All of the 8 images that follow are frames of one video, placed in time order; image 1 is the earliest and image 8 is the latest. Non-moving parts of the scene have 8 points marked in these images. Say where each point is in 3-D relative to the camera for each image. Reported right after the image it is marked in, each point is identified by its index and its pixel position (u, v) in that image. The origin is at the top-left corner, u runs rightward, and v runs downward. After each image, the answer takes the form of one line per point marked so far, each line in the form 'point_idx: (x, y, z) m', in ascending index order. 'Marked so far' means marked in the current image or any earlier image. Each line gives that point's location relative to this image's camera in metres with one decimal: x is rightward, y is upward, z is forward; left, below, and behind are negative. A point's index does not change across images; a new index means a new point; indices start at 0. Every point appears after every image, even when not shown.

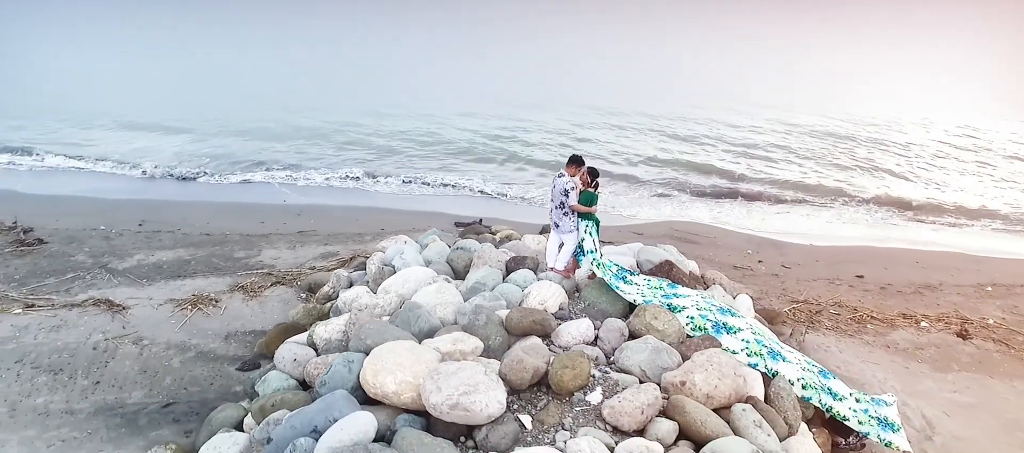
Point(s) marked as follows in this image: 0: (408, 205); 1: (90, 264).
0: (-0.8, +0.2, +6.5) m
1: (-2.6, -0.2, +4.8) m
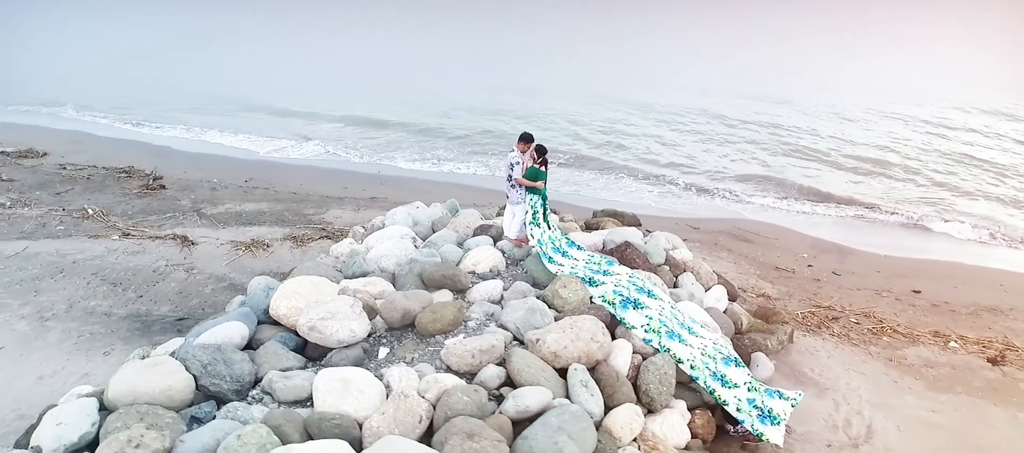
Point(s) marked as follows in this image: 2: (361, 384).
0: (-0.2, +0.4, +6.9) m
1: (-2.4, +0.1, +5.8) m
2: (-0.5, -0.5, +2.4) m
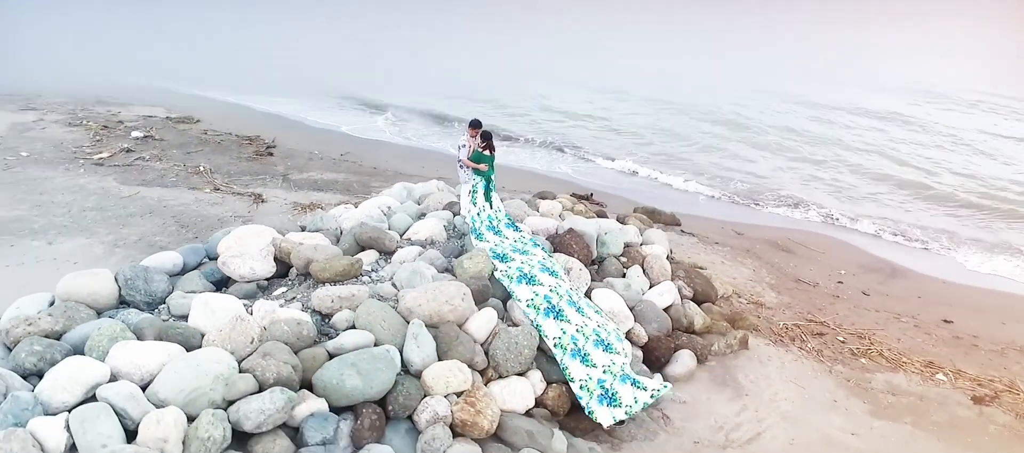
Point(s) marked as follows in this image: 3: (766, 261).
0: (+0.4, +0.5, +7.2) m
1: (-2.0, +0.5, +6.7) m
2: (-1.1, -0.3, +3.0) m
3: (+1.8, -0.2, +5.5) m
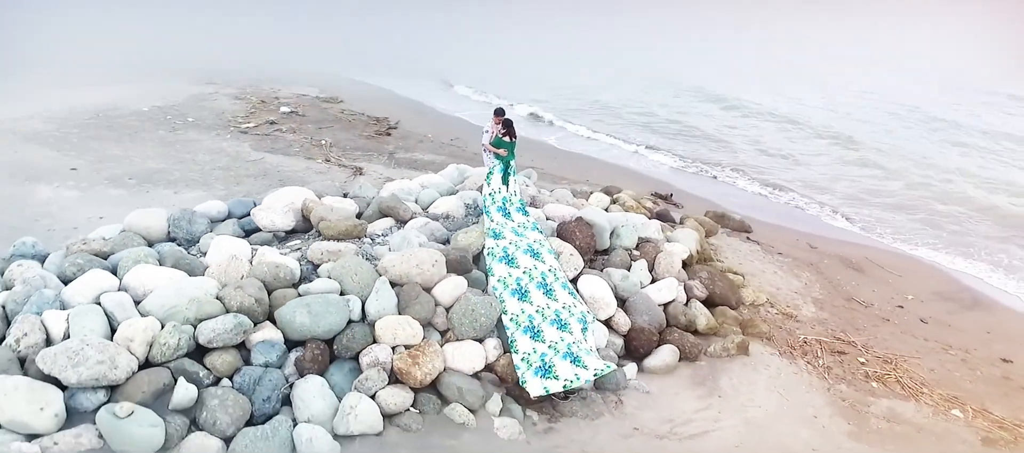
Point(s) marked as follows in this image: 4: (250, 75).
0: (+1.3, +0.5, +7.2) m
1: (-1.2, +0.7, +7.4) m
2: (-1.3, -0.1, +3.5) m
3: (+2.2, -0.3, +5.3) m
4: (-3.5, +2.1, +10.0) m
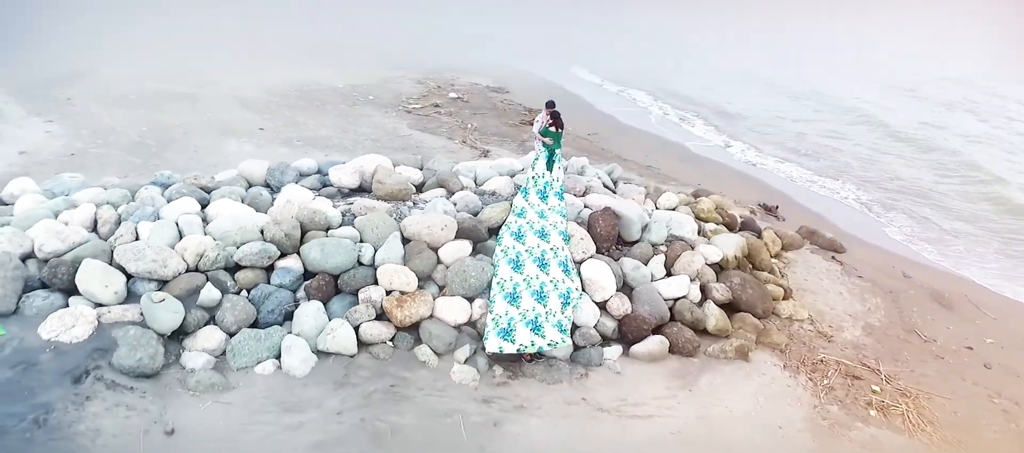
0: (+2.4, +0.4, +7.1) m
1: (+0.1, +0.9, +8.0) m
2: (-1.2, +0.2, +4.3) m
3: (+2.5, -0.5, +5.0) m
4: (-1.1, +2.5, +11.1) m
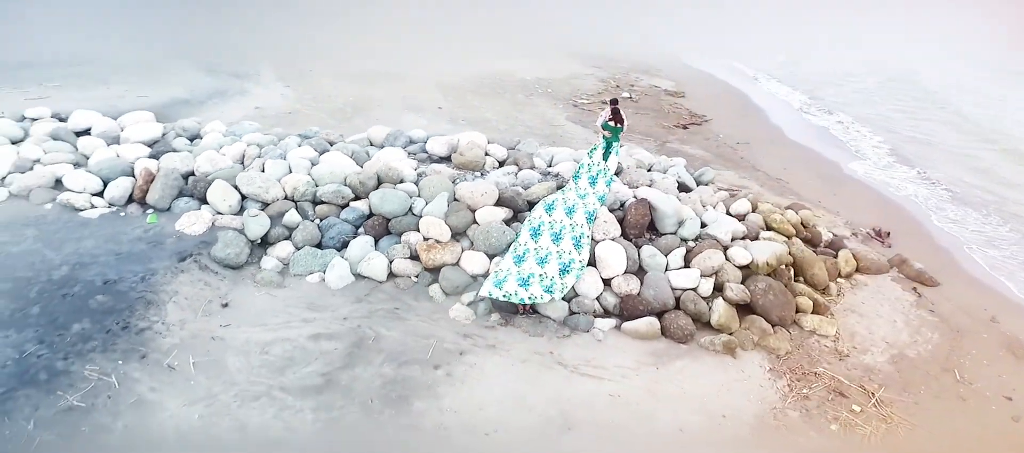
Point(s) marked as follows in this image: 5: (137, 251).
0: (+3.4, +0.2, +6.7) m
1: (+1.7, +0.9, +8.3) m
2: (-0.9, +0.5, +5.3) m
3: (+2.8, -0.7, +4.7) m
4: (+1.9, +2.5, +11.6) m
5: (-2.2, -0.1, +4.4) m
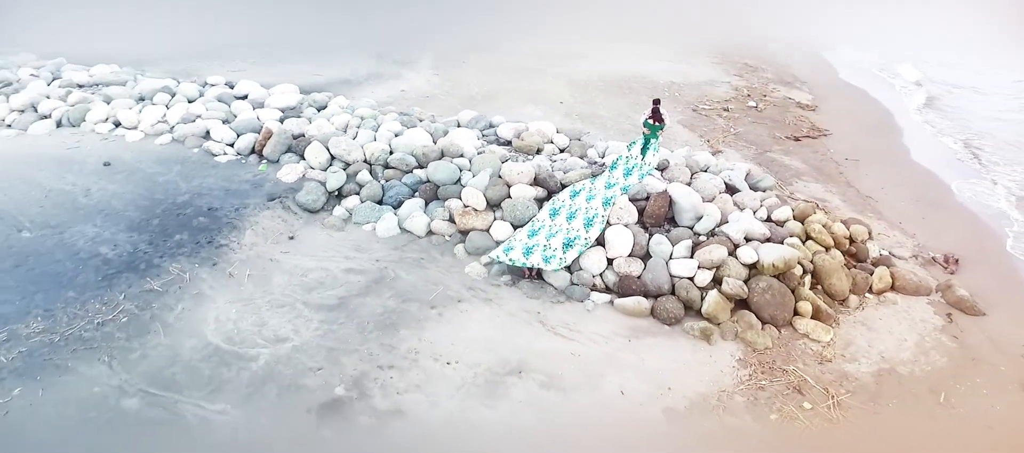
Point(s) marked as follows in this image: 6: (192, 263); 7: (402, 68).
0: (+4.0, -0.1, +6.4) m
1: (+2.9, +0.8, +8.3) m
2: (-0.4, +0.7, +6.2) m
3: (+2.7, -0.9, +4.6) m
4: (+4.1, +2.3, +11.5) m
5: (-2.0, +0.3, +5.6) m
6: (-2.0, -0.2, +4.7) m
7: (-1.5, +2.1, +10.3) m
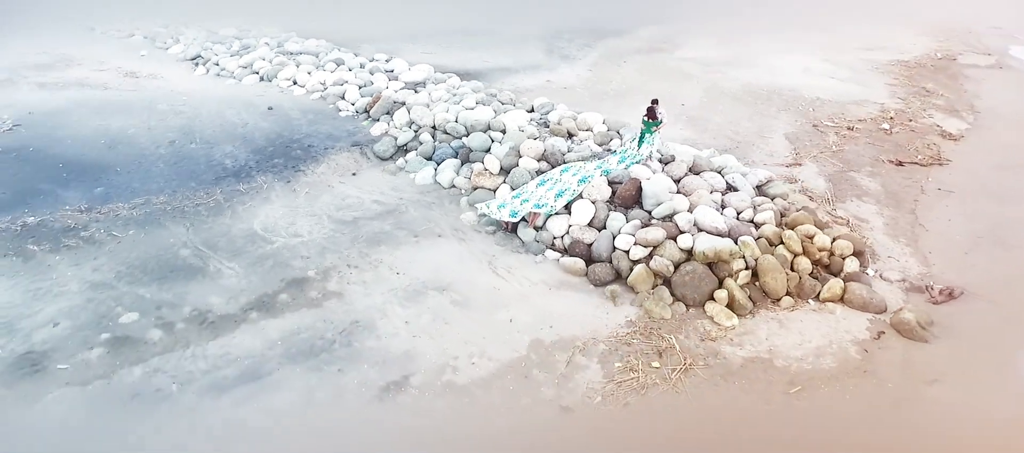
0: (+4.1, -0.5, +6.0) m
1: (+3.8, +0.6, +8.2) m
2: (0.0, +1.1, +7.4) m
3: (+2.1, -1.0, +4.8) m
4: (+6.4, +1.8, +10.6) m
5: (-1.7, +0.9, +7.4) m
6: (-2.1, +0.4, +6.6) m
7: (+0.8, +2.5, +11.6) m
